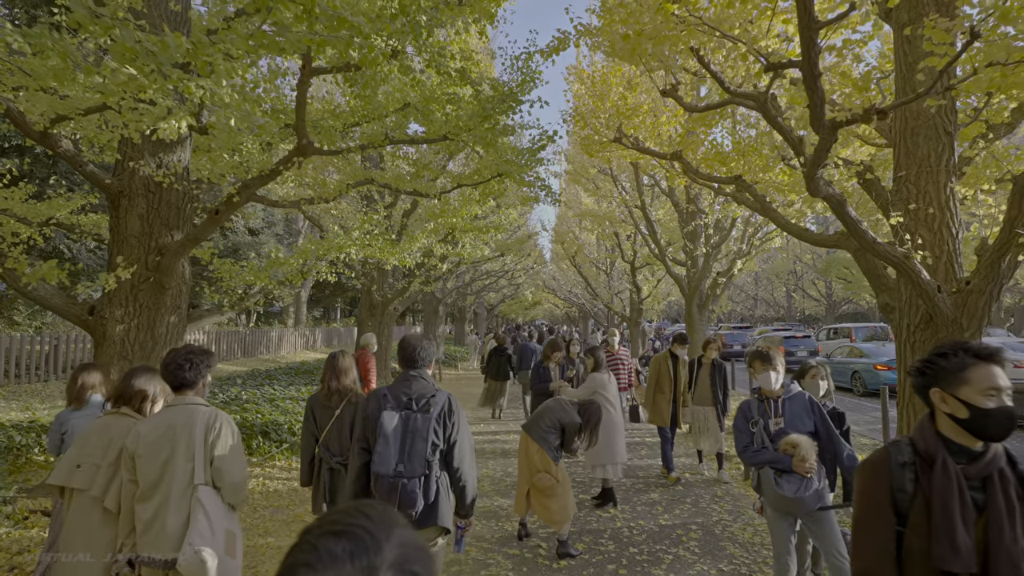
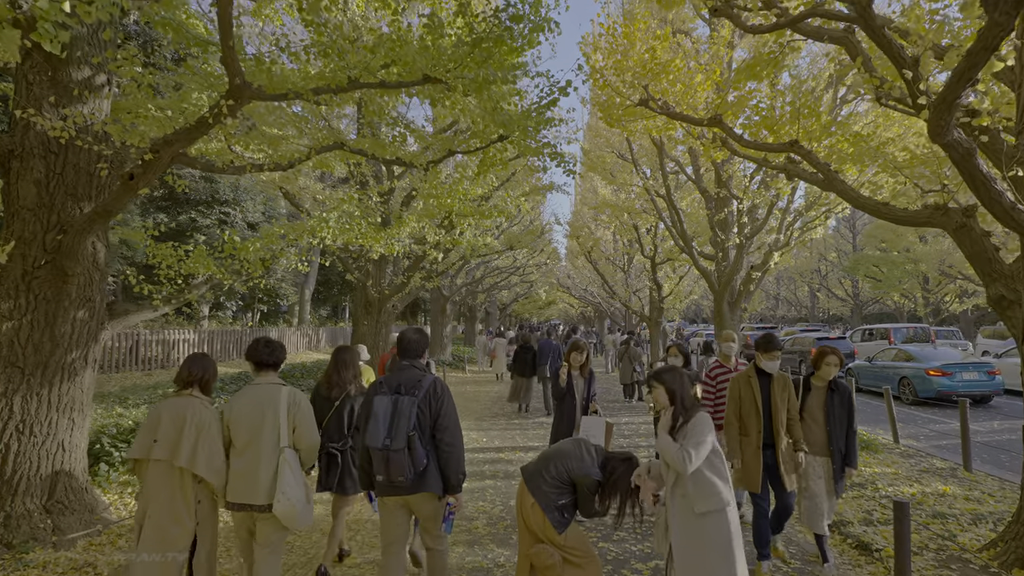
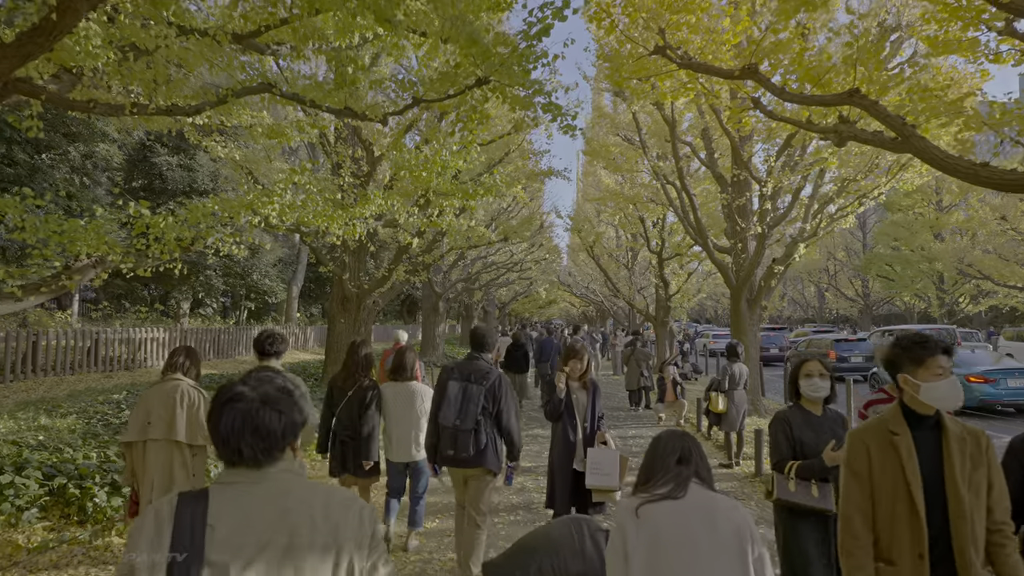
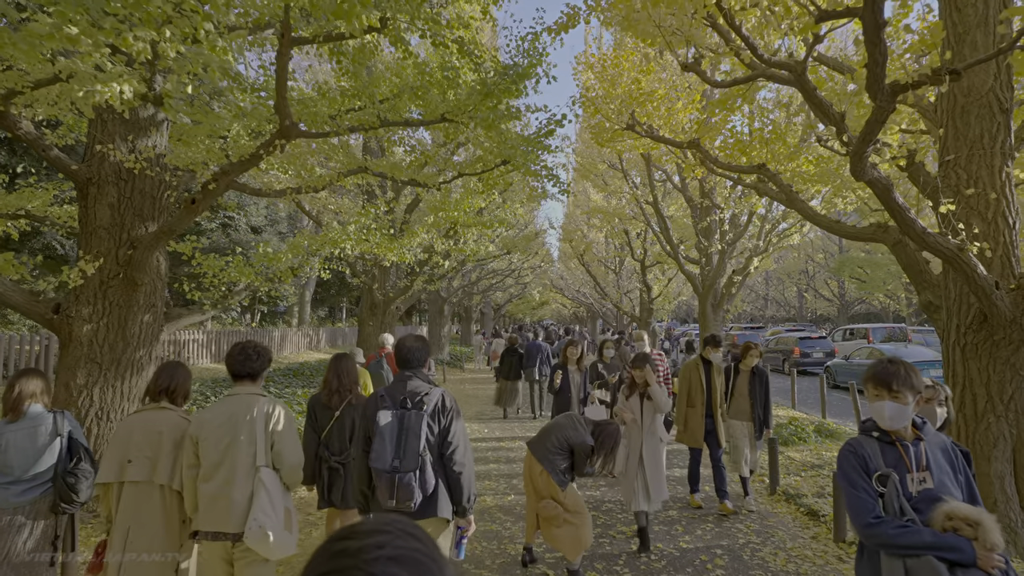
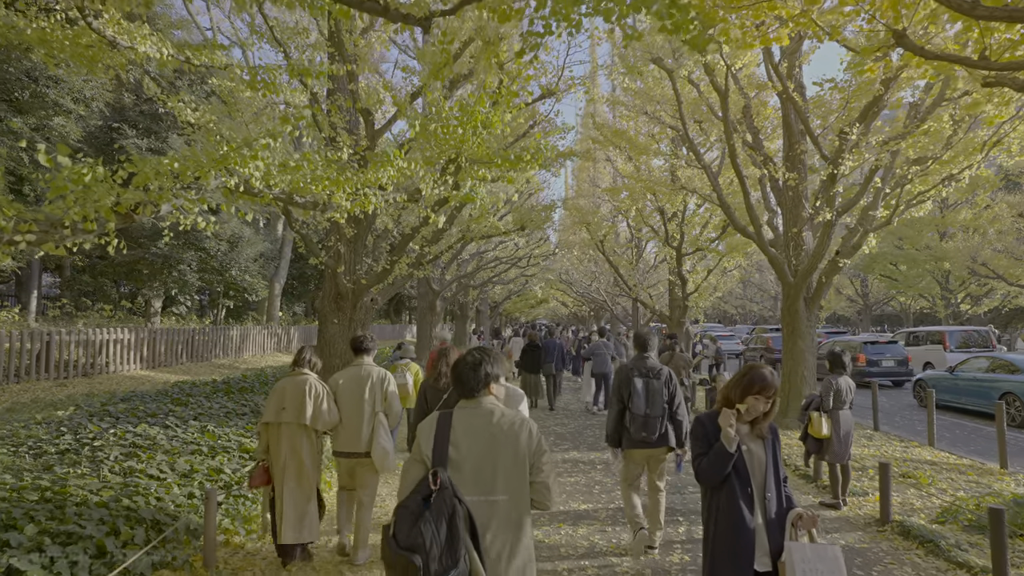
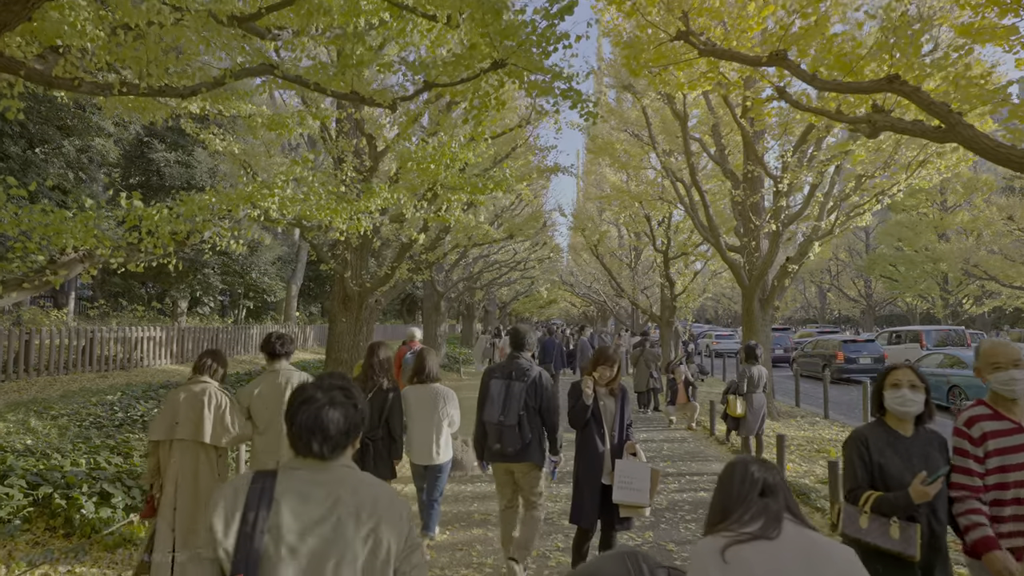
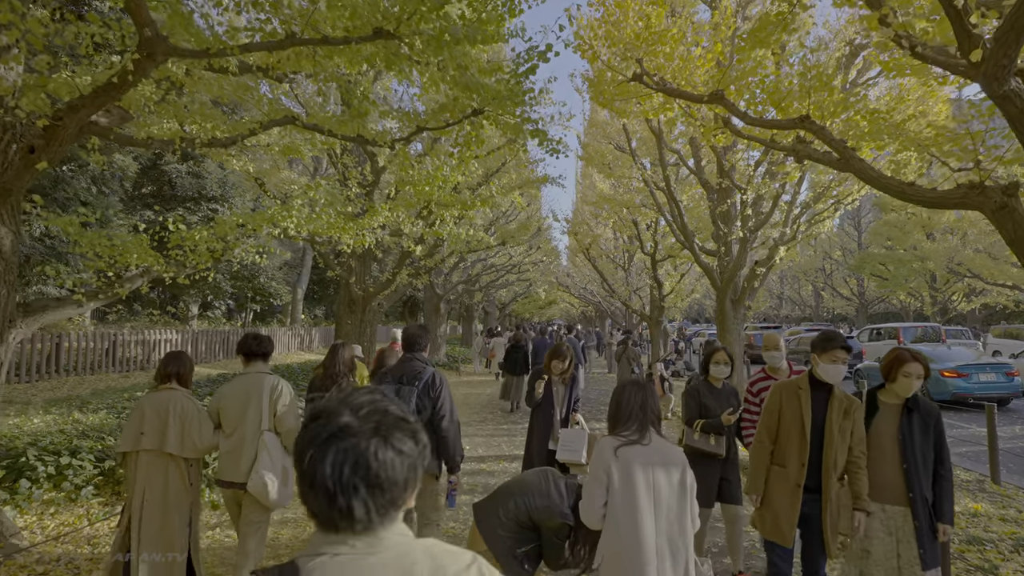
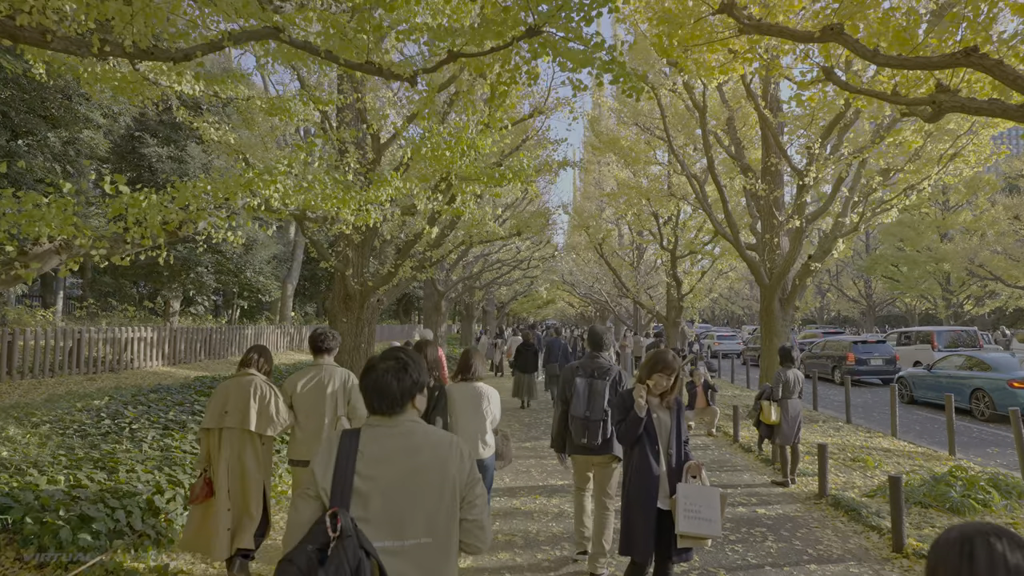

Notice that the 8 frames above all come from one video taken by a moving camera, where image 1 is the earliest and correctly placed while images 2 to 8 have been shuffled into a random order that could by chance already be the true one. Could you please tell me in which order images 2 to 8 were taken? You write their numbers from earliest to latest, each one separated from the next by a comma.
4, 2, 7, 3, 6, 8, 5
